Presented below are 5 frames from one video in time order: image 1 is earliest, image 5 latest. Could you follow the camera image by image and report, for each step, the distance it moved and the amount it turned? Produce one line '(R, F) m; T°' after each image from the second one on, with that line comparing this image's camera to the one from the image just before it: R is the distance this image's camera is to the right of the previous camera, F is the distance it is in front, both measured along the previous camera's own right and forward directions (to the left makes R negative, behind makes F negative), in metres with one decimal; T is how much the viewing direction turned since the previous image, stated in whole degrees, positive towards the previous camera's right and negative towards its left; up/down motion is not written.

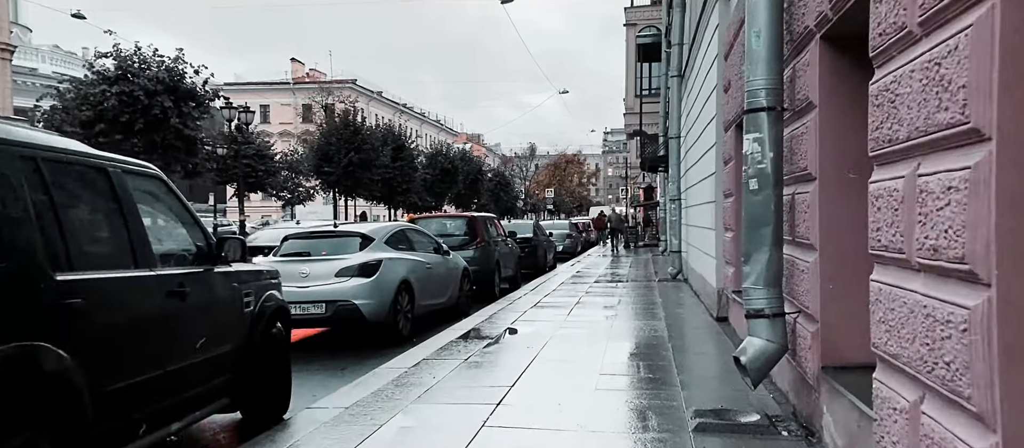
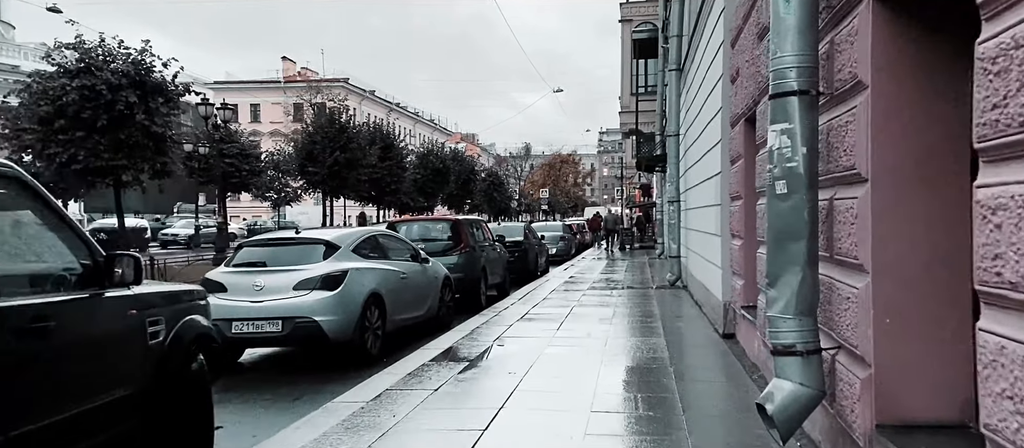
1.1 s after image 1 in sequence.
(+0.1, +1.0) m; 0°
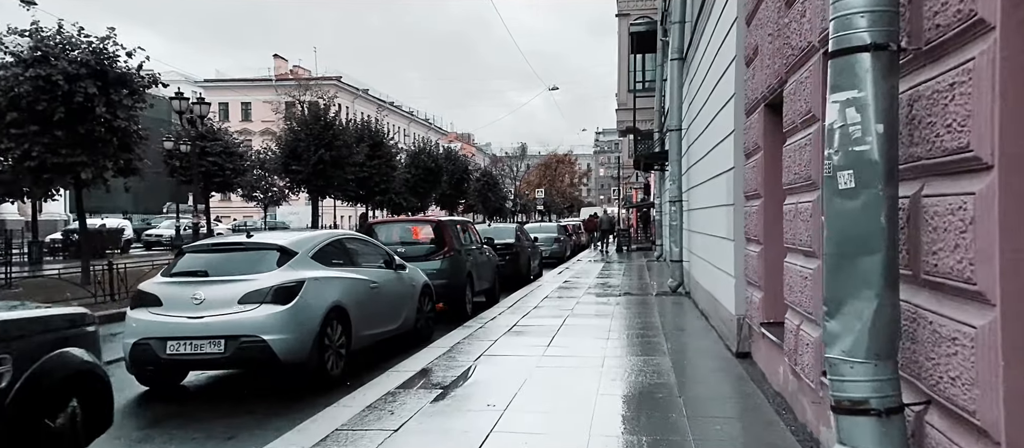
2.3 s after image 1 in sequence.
(+0.1, +1.1) m; 0°
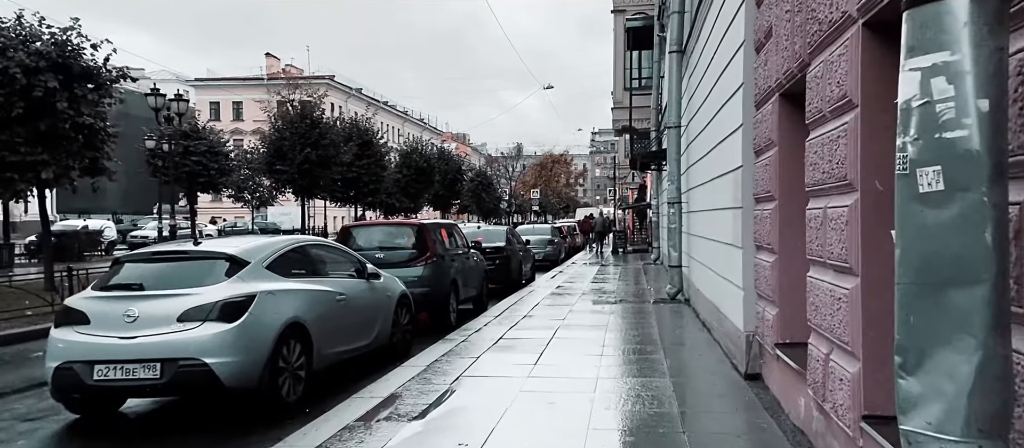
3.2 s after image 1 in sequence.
(+0.1, +0.8) m; 0°
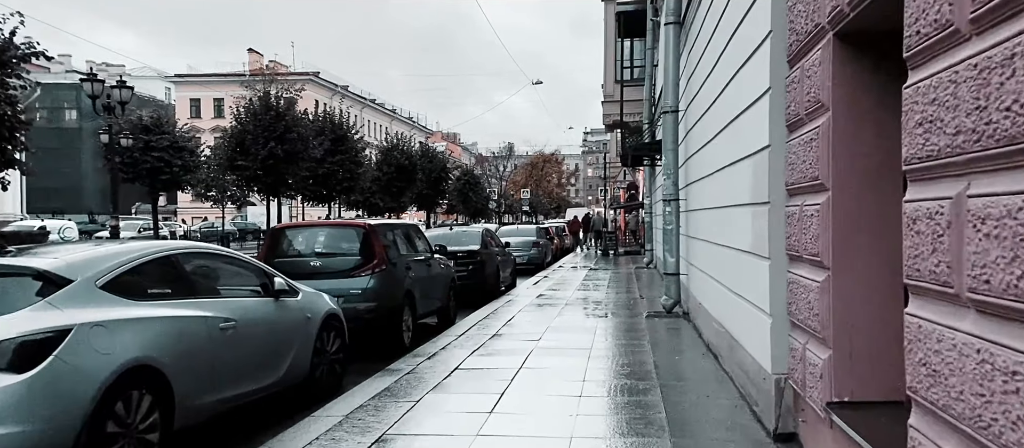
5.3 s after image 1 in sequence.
(+0.3, +1.9) m; +1°
